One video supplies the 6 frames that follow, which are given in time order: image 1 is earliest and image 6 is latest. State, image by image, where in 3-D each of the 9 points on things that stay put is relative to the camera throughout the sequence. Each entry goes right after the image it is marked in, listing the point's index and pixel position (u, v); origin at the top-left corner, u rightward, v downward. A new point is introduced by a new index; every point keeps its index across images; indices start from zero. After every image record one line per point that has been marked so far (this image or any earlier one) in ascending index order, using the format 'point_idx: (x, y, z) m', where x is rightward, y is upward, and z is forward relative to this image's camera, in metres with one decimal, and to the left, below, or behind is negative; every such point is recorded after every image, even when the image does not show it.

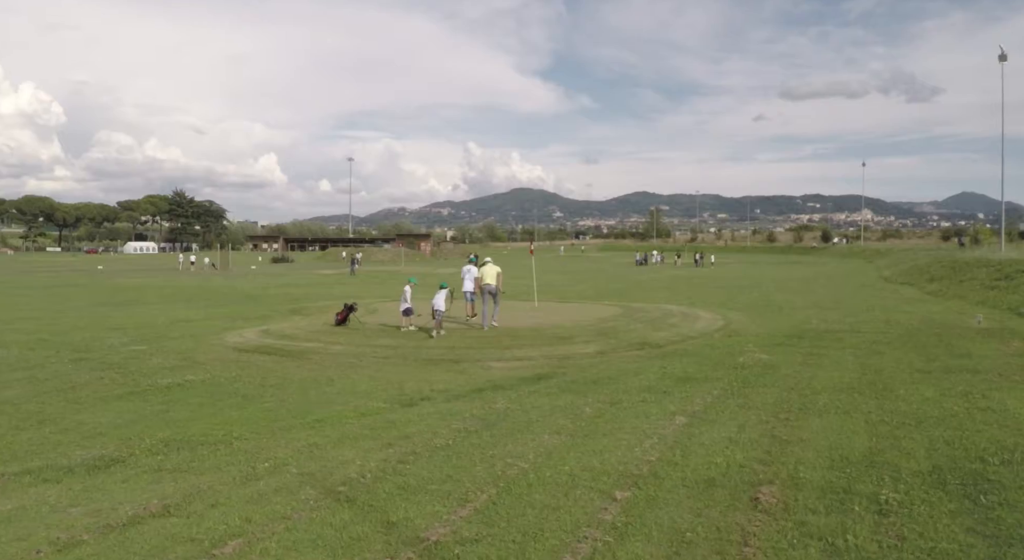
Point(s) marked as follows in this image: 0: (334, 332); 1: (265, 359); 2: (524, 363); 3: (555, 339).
0: (-4.6, -1.3, +18.1) m
1: (-5.5, -1.8, +15.9) m
2: (+0.2, -1.7, +14.5) m
3: (+1.0, -1.4, +16.6) m
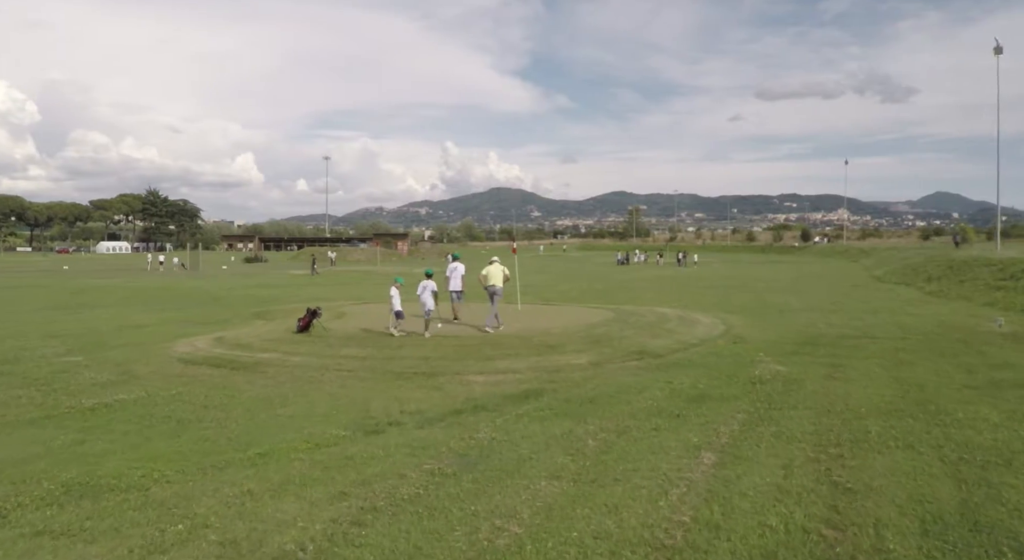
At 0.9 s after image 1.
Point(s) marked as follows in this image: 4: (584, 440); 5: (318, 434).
0: (-5.0, -1.4, +16.2) m
1: (-5.8, -1.8, +13.9) m
2: (-0.1, -1.8, +12.7) m
3: (+0.7, -1.4, +14.8) m
4: (+0.8, -1.8, +8.2) m
5: (-2.6, -2.1, +9.7) m
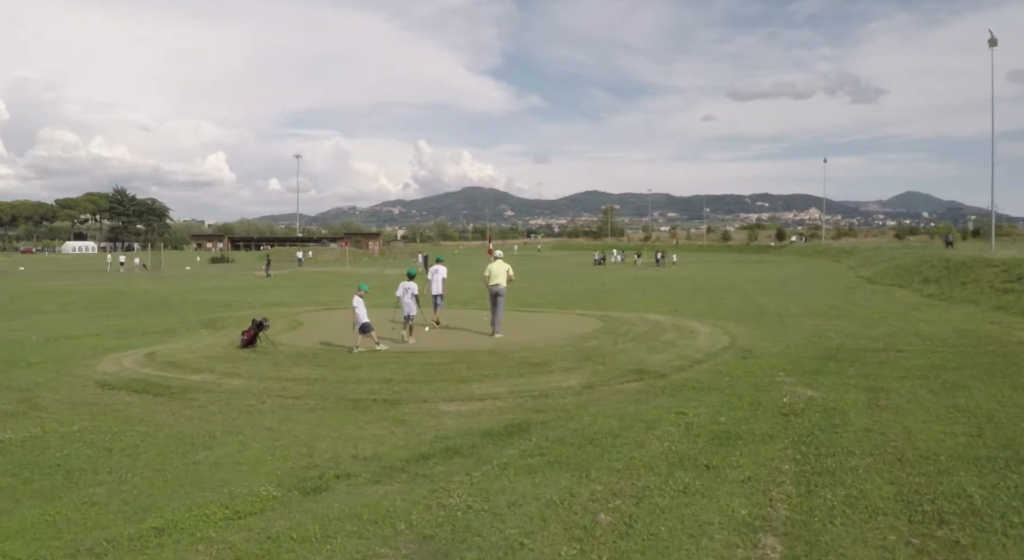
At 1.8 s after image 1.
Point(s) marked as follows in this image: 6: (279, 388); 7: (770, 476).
0: (-5.4, -1.5, +13.9) m
1: (-6.2, -2.0, +11.6) m
2: (-0.4, -1.9, +10.5) m
3: (+0.3, -1.5, +12.7) m
4: (+0.7, -2.0, +6.1) m
5: (-2.8, -2.2, +7.5) m
6: (-3.8, -1.8, +11.7) m
7: (+2.5, -1.9, +6.9) m
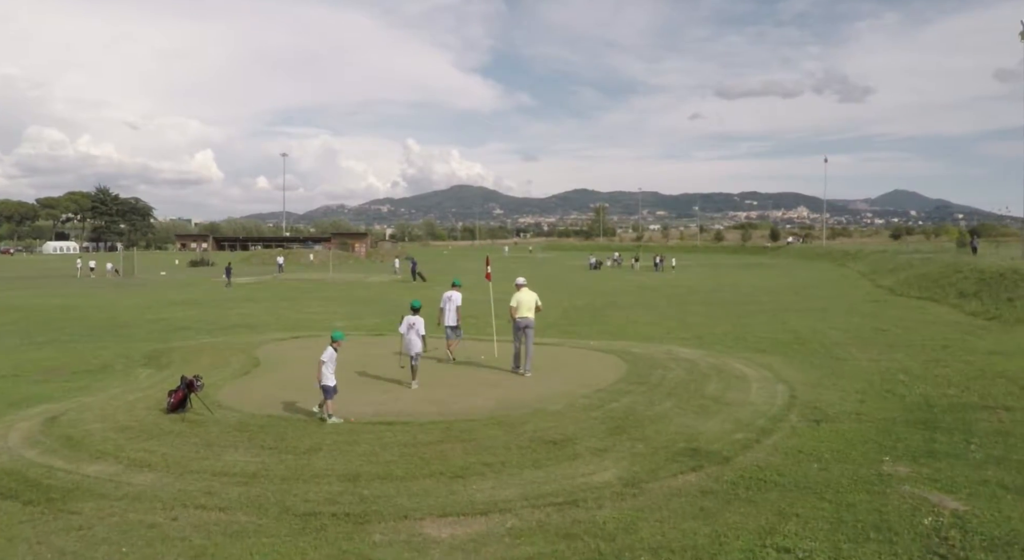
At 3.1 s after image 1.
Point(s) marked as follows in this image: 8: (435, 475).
0: (-5.3, -2.2, +10.5) m
1: (-6.0, -2.7, +8.3) m
2: (-0.2, -2.6, +7.3) m
3: (+0.4, -2.2, +9.5) m
4: (+0.9, -2.7, +2.9) m
5: (-2.6, -2.9, +4.2) m
6: (-3.7, -2.5, +8.4) m
7: (+2.7, -2.6, +3.7) m
8: (-0.9, -2.3, +8.6) m
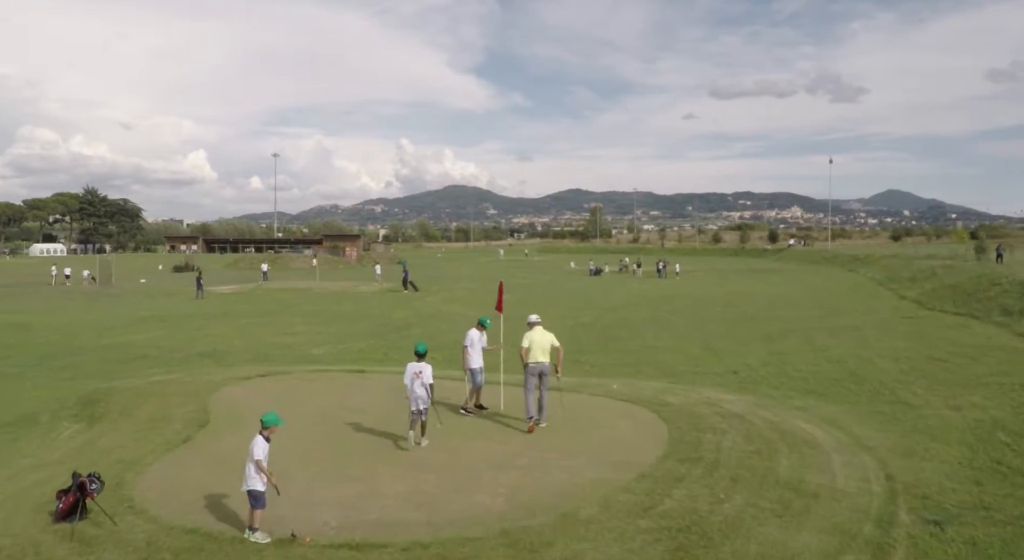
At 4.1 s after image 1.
0: (-5.0, -2.9, +7.5) m
1: (-5.8, -3.4, +5.2) m
2: (+0.1, -3.2, +4.3) m
3: (+0.6, -2.9, +6.5) m
4: (+1.2, -3.3, -0.1) m
5: (-2.3, -3.6, +1.2) m
6: (-3.4, -3.1, +5.4) m
7: (+3.0, -3.2, +0.8) m
8: (-0.7, -3.0, +5.7) m
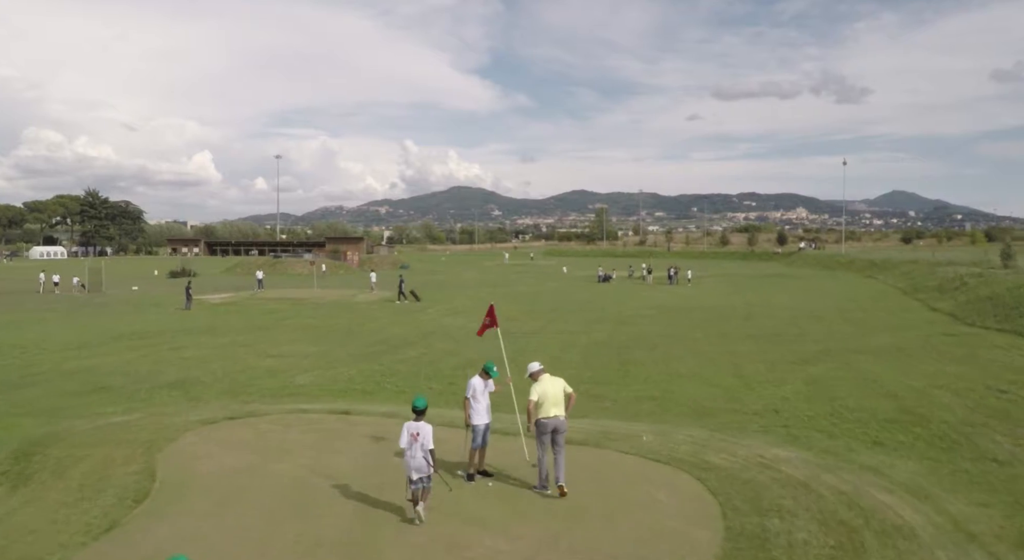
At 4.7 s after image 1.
0: (-4.9, -3.4, +5.2) m
1: (-5.7, -3.9, +2.9) m
2: (+0.2, -3.8, +2.0) m
3: (+0.8, -3.4, +4.2) m
4: (+1.3, -3.8, -2.4) m
5: (-2.2, -4.1, -1.1) m
6: (-3.3, -3.7, +3.1) m
7: (+3.1, -3.7, -1.6) m
8: (-0.6, -3.5, +3.3) m
